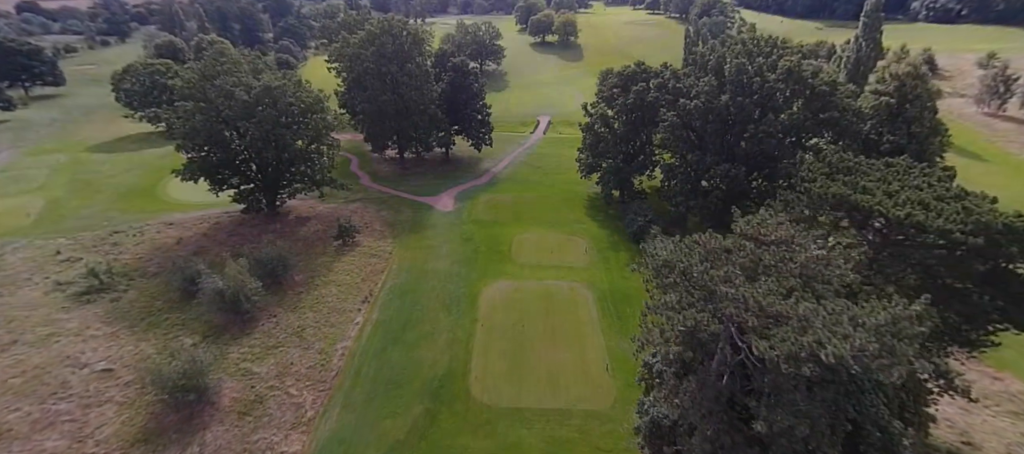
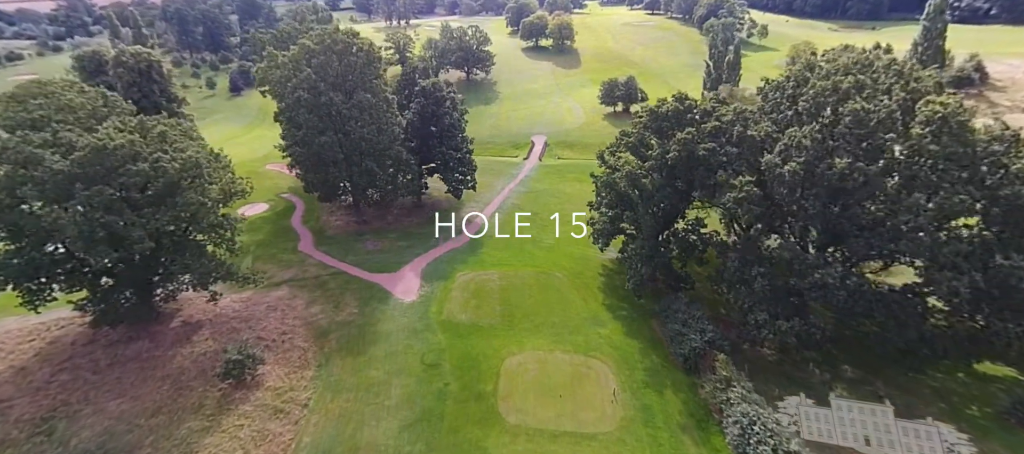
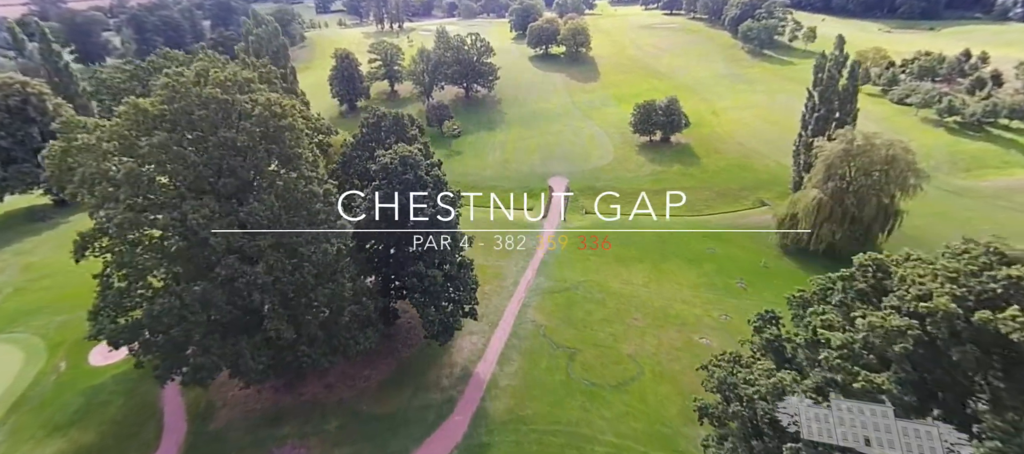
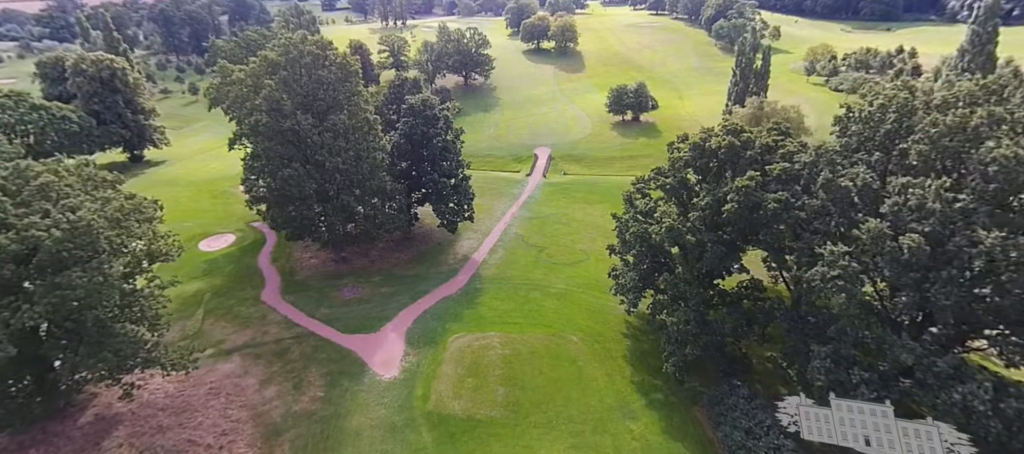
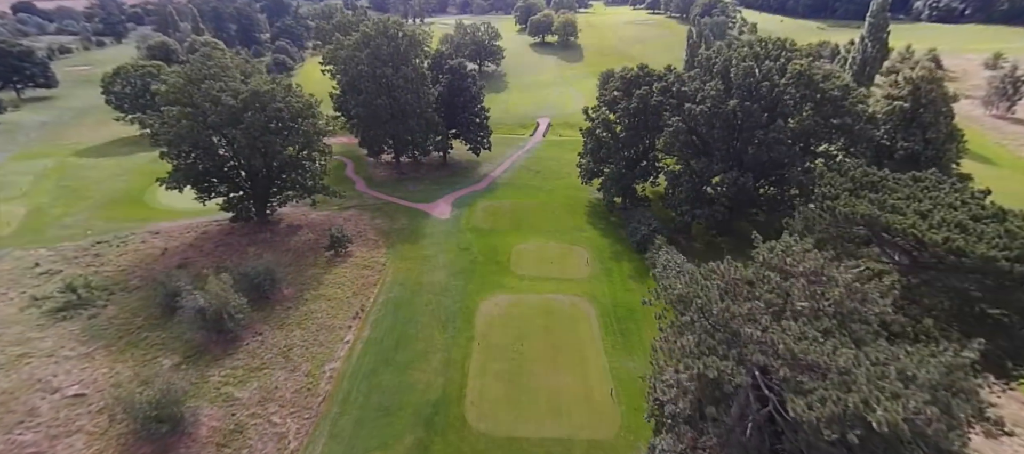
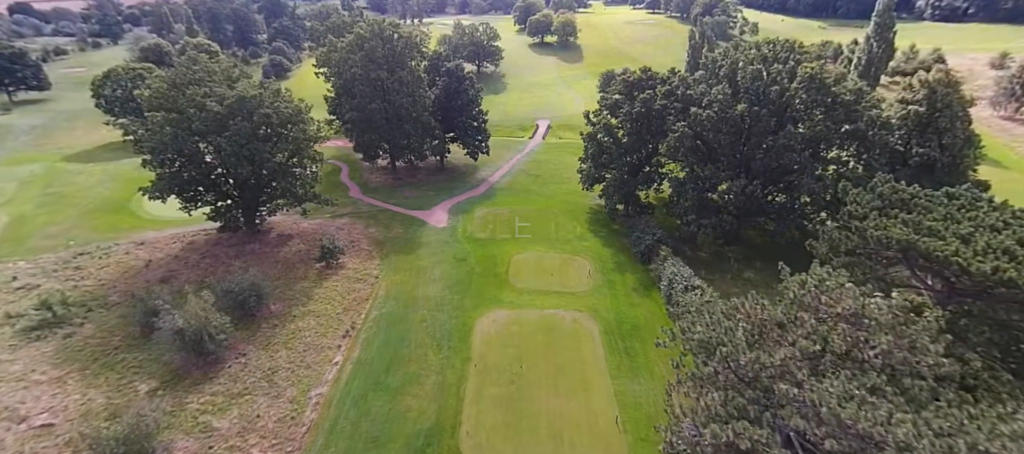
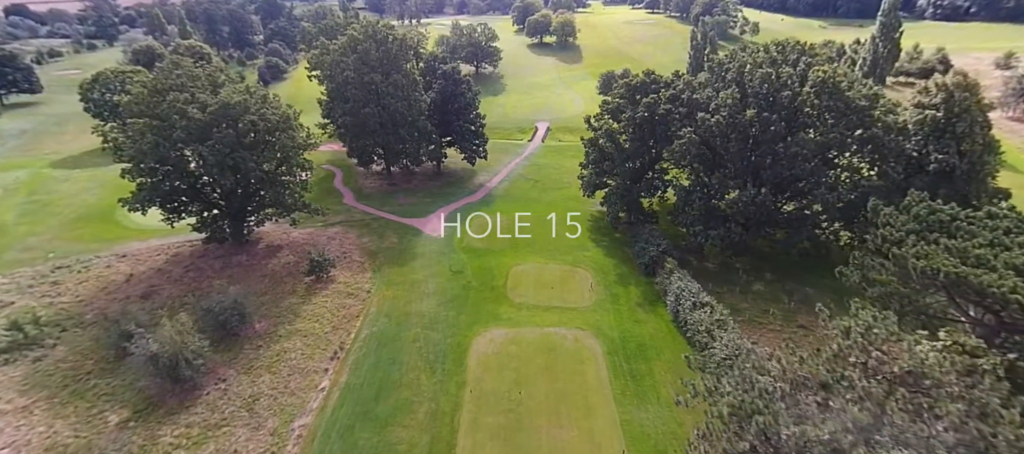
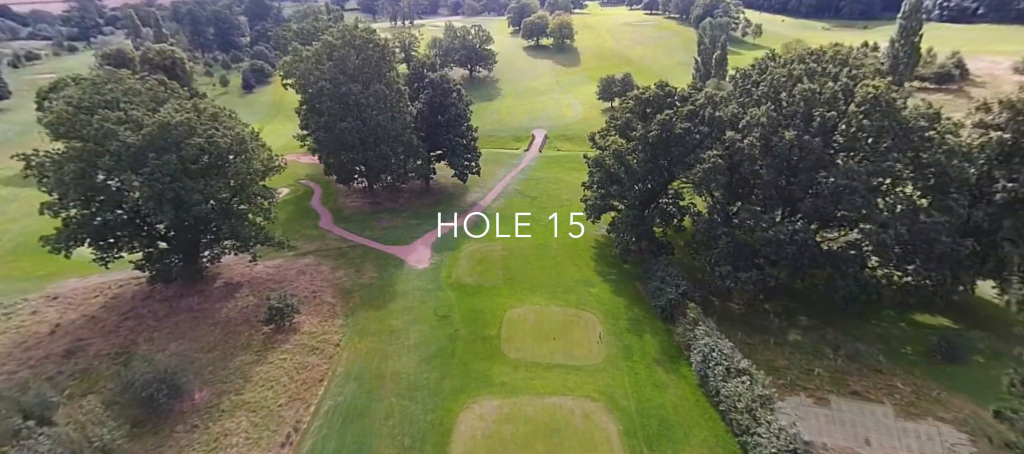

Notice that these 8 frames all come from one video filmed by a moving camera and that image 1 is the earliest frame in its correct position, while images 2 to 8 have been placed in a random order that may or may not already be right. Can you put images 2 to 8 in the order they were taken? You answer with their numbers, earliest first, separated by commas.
5, 6, 7, 8, 2, 4, 3
